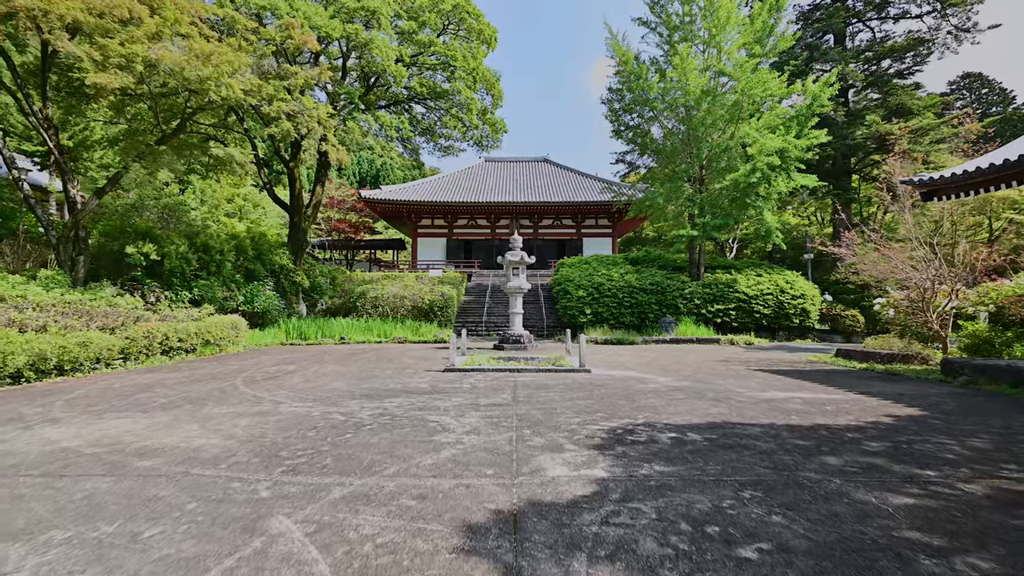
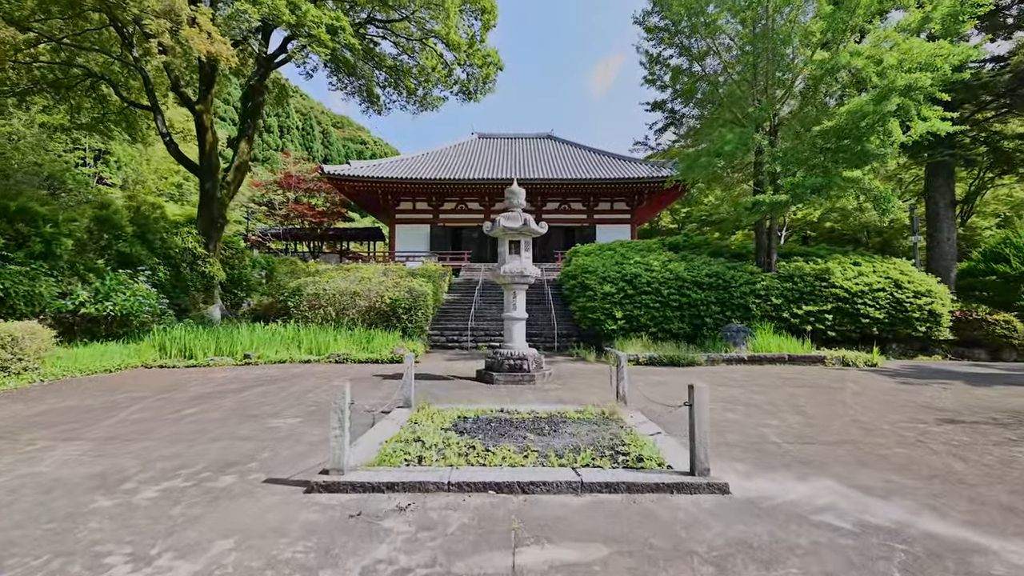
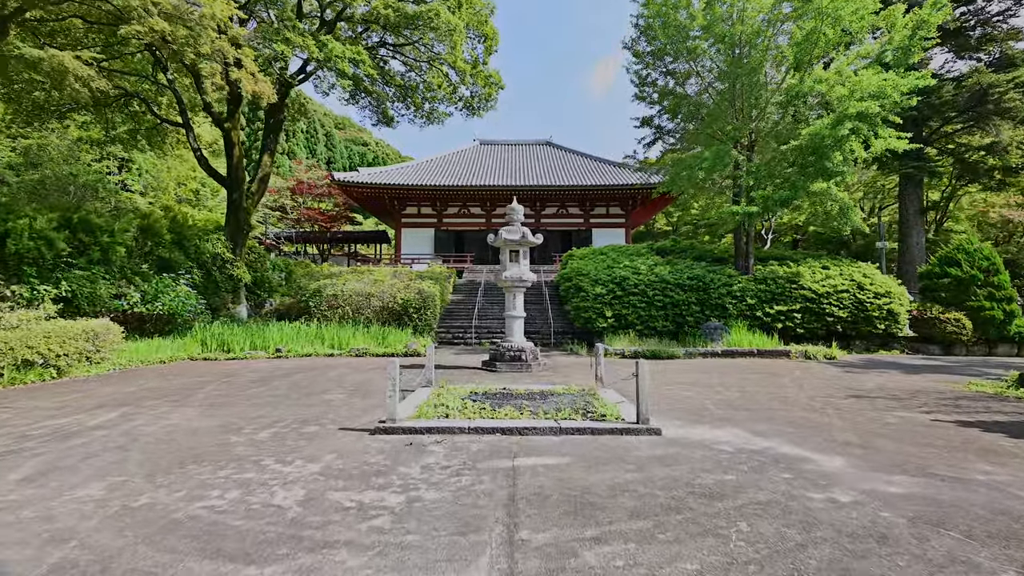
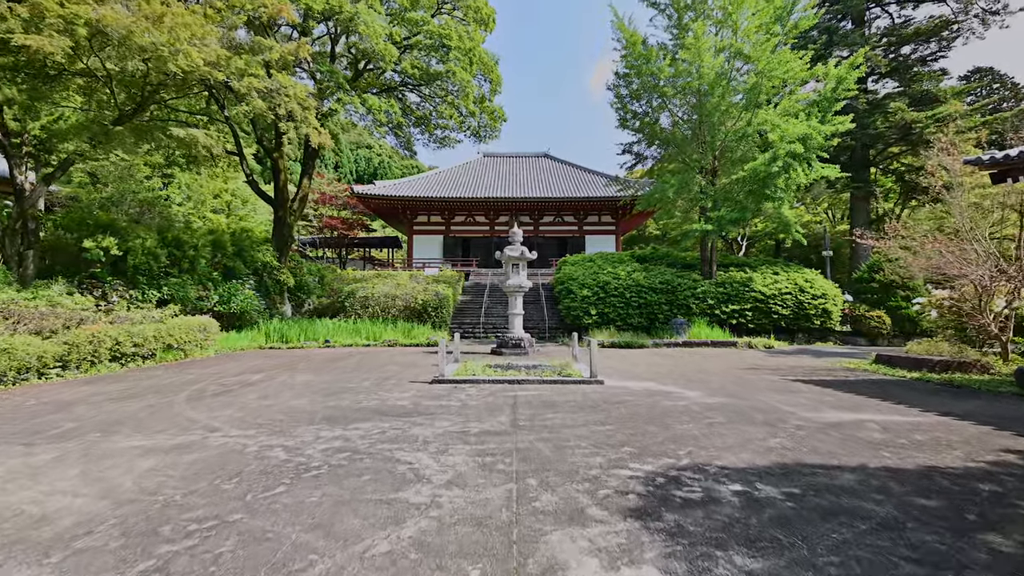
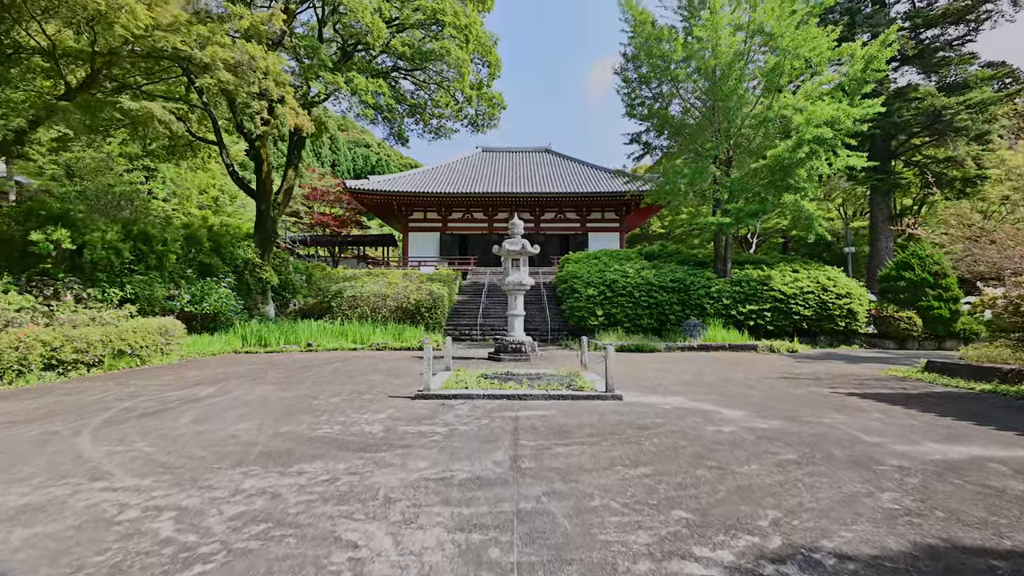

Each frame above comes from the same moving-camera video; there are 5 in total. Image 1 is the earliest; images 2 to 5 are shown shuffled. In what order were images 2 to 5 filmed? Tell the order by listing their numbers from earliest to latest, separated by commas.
4, 5, 3, 2
